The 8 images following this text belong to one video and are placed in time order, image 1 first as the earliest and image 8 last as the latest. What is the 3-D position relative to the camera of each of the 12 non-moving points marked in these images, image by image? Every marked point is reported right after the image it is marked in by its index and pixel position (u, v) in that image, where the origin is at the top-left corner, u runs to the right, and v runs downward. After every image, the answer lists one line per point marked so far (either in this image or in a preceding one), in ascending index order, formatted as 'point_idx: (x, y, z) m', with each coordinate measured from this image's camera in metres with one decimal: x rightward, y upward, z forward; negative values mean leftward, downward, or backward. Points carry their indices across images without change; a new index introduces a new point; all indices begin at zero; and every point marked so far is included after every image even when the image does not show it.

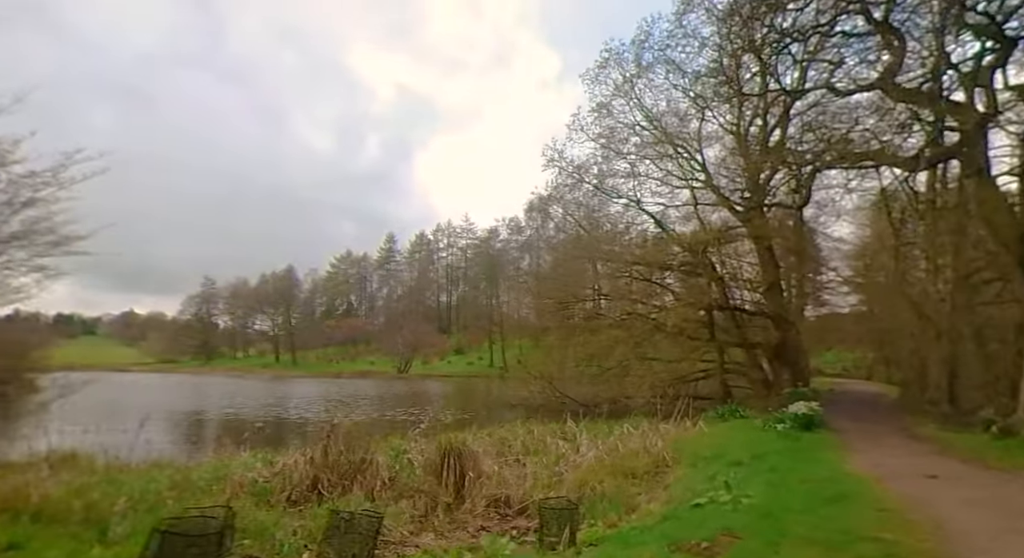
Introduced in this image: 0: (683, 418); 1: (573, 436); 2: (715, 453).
0: (+3.9, -3.2, +12.5) m
1: (+1.1, -2.8, +9.7) m
2: (+2.8, -2.5, +7.7) m
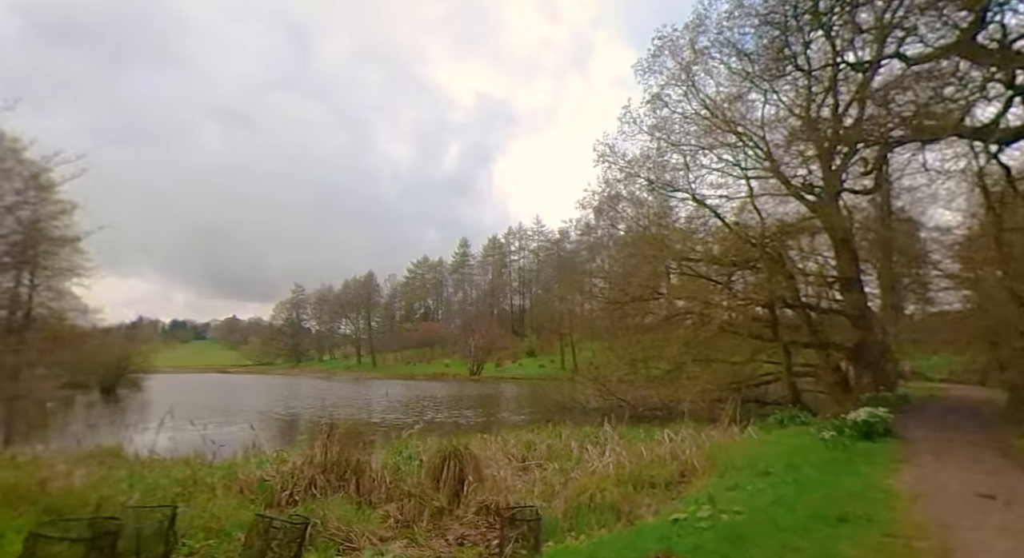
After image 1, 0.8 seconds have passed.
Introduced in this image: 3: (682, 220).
0: (+4.7, -3.1, +11.6) m
1: (+1.5, -2.8, +9.2) m
2: (+3.0, -2.4, +7.0) m
3: (+6.2, +2.1, +19.6) m
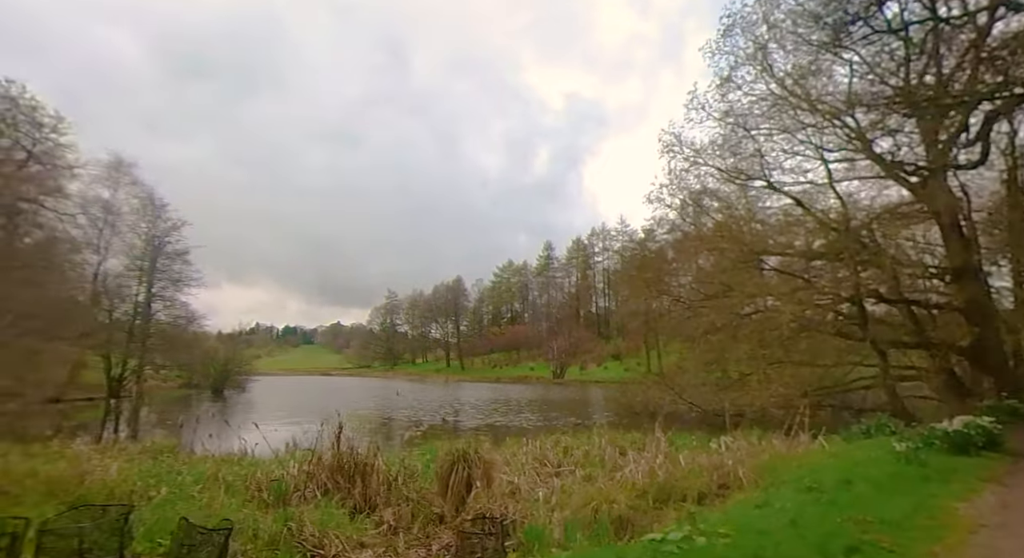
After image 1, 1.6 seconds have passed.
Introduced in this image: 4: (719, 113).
0: (+5.6, -2.9, +10.4) m
1: (+2.1, -2.7, +8.6) m
2: (+3.2, -2.2, +6.1) m
3: (+8.2, +2.3, +18.1) m
4: (+7.3, +5.8, +19.0) m
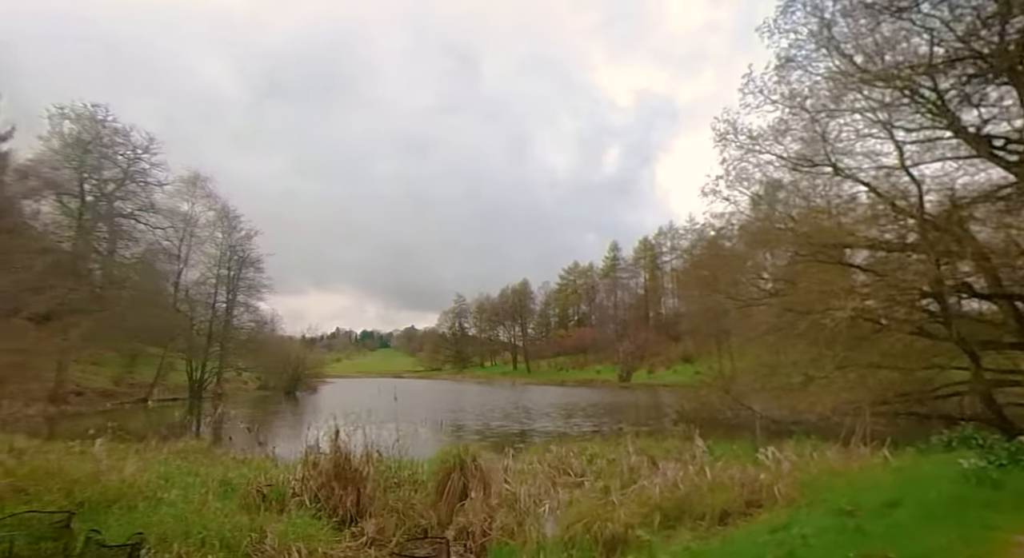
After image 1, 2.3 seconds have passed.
0: (+6.1, -2.8, +9.2) m
1: (+2.4, -2.6, +7.8) m
2: (+3.2, -2.1, +5.3) m
3: (+9.5, +2.5, +16.6) m
4: (+8.7, +6.0, +17.7) m
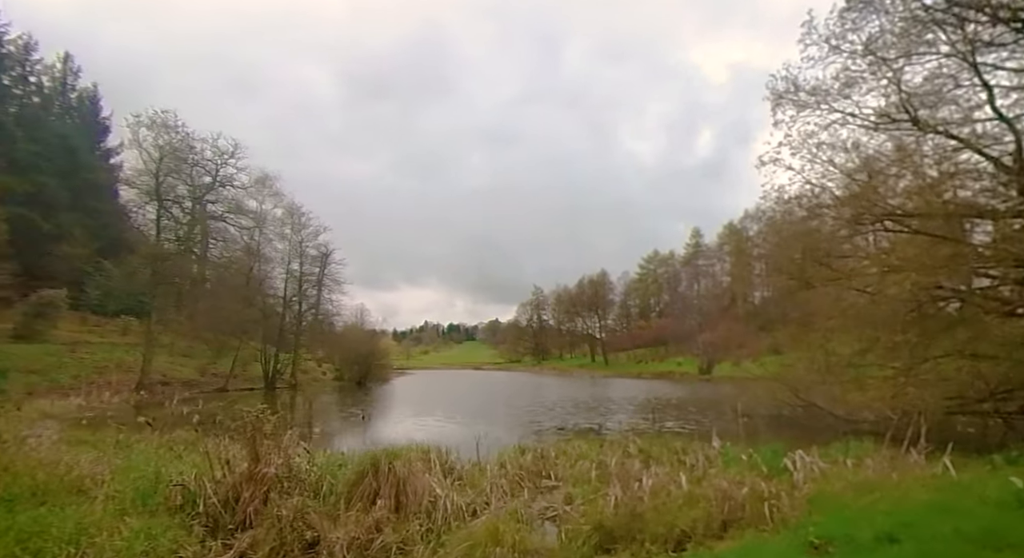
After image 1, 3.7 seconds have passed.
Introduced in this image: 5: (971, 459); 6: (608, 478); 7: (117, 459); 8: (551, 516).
0: (+5.9, -2.3, +7.4) m
1: (+2.0, -2.2, +6.6) m
2: (+2.4, -1.8, +4.0) m
3: (+10.3, +3.1, +14.2) m
4: (+9.4, +6.6, +15.3) m
5: (+5.9, -2.3, +7.1) m
6: (+1.1, -2.2, +6.0) m
7: (-5.1, -2.3, +7.0) m
8: (+0.4, -2.1, +5.0) m
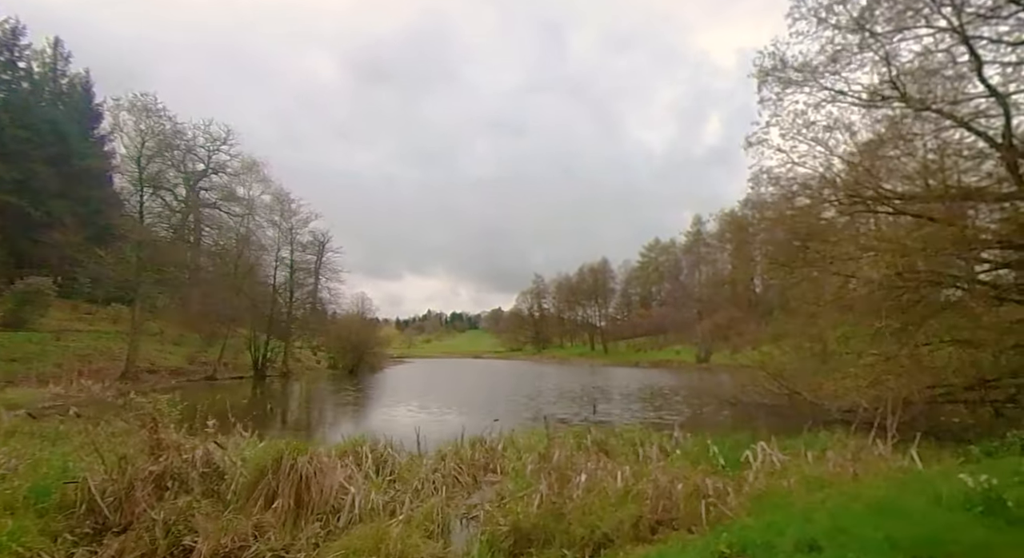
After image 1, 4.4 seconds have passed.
0: (+5.3, -2.1, +7.0) m
1: (+1.4, -2.0, +6.2) m
2: (+1.7, -1.6, +3.6) m
3: (+9.6, +3.5, +13.6) m
4: (+8.8, +7.0, +14.7) m
5: (+5.3, -2.1, +6.7) m
6: (+0.4, -2.0, +5.6) m
7: (-5.8, -2.1, +6.6) m
8: (-0.3, -1.9, +4.6) m
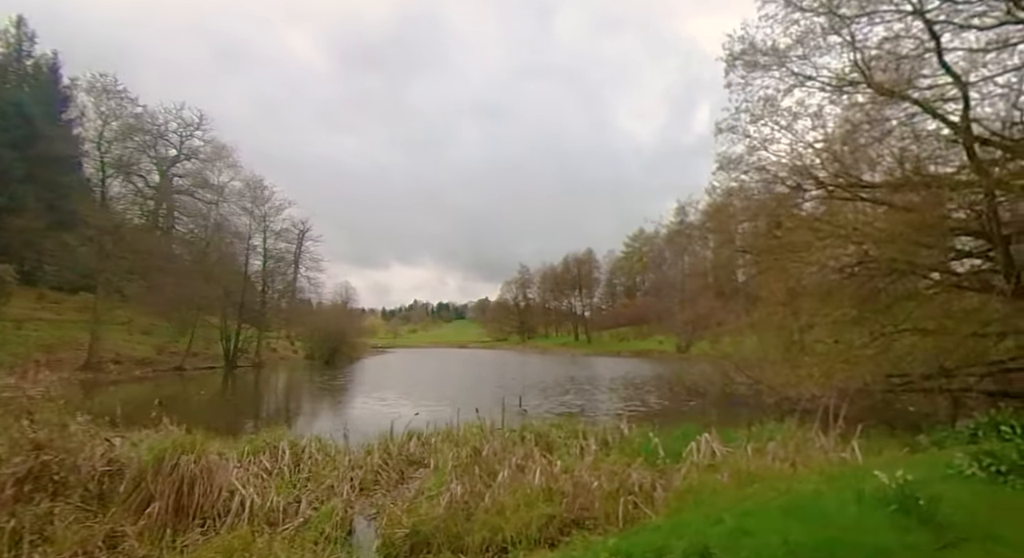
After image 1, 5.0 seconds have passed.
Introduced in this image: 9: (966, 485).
0: (+4.5, -1.9, +6.8) m
1: (+0.6, -1.8, +6.0) m
2: (+1.0, -1.5, +3.3) m
3: (+8.7, +3.8, +13.5) m
4: (+7.9, +7.3, +14.4) m
5: (+4.5, -1.9, +6.5) m
6: (-0.3, -1.8, +5.3) m
7: (-6.5, -1.9, +6.2) m
8: (-1.0, -1.8, +4.2) m
9: (+3.1, -1.4, +3.7) m
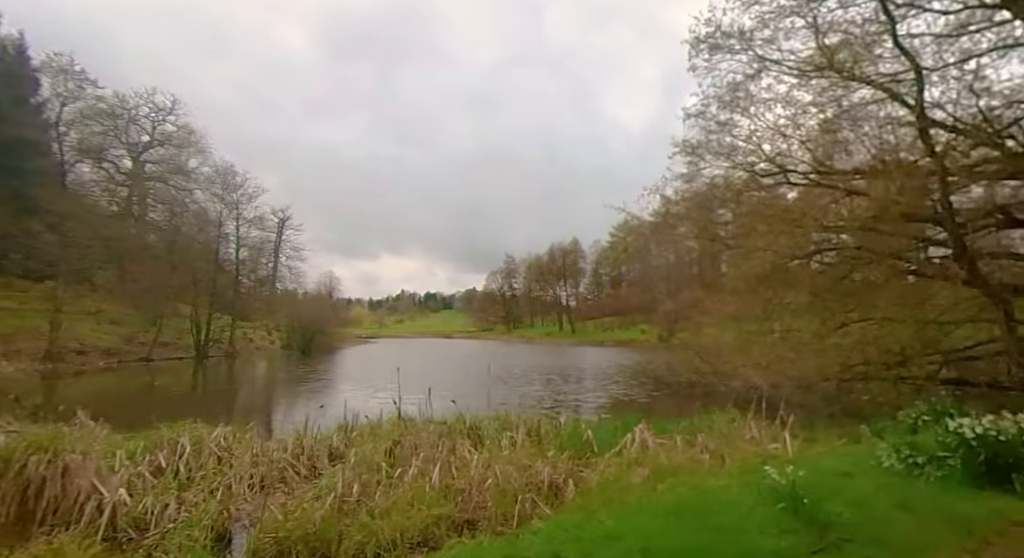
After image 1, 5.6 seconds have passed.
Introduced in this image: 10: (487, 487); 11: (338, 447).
0: (+3.7, -1.7, +6.7) m
1: (-0.2, -1.7, +5.7) m
2: (+0.3, -1.4, +3.1) m
3: (+7.7, +4.1, +13.3) m
4: (+6.9, +7.6, +14.2) m
5: (+3.7, -1.8, +6.3) m
6: (-1.1, -1.7, +5.0) m
7: (-7.3, -1.7, +5.7) m
8: (-1.8, -1.7, +3.9) m
9: (+2.4, -1.3, +3.5) m
10: (0.0, -1.5, +3.9) m
11: (-1.8, -1.8, +6.3) m
